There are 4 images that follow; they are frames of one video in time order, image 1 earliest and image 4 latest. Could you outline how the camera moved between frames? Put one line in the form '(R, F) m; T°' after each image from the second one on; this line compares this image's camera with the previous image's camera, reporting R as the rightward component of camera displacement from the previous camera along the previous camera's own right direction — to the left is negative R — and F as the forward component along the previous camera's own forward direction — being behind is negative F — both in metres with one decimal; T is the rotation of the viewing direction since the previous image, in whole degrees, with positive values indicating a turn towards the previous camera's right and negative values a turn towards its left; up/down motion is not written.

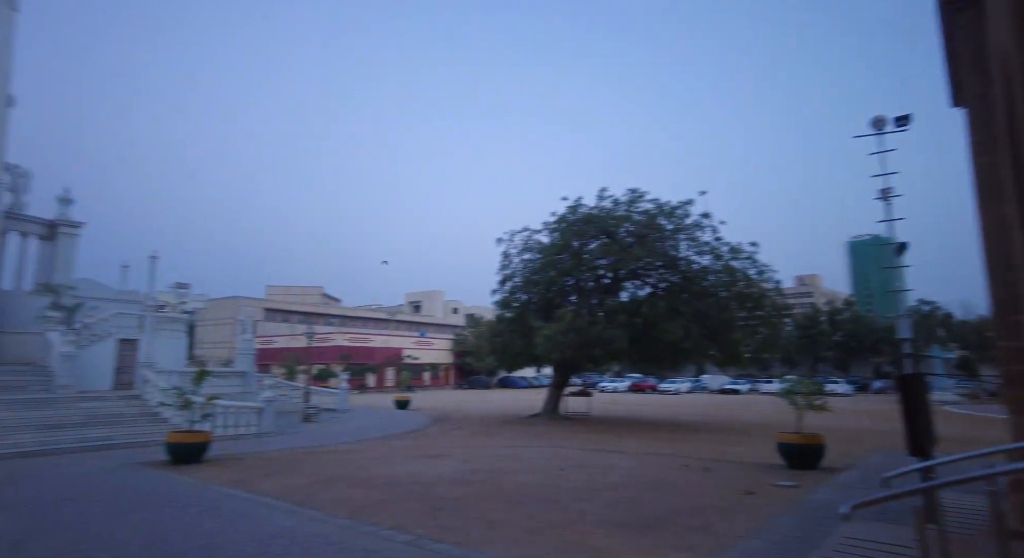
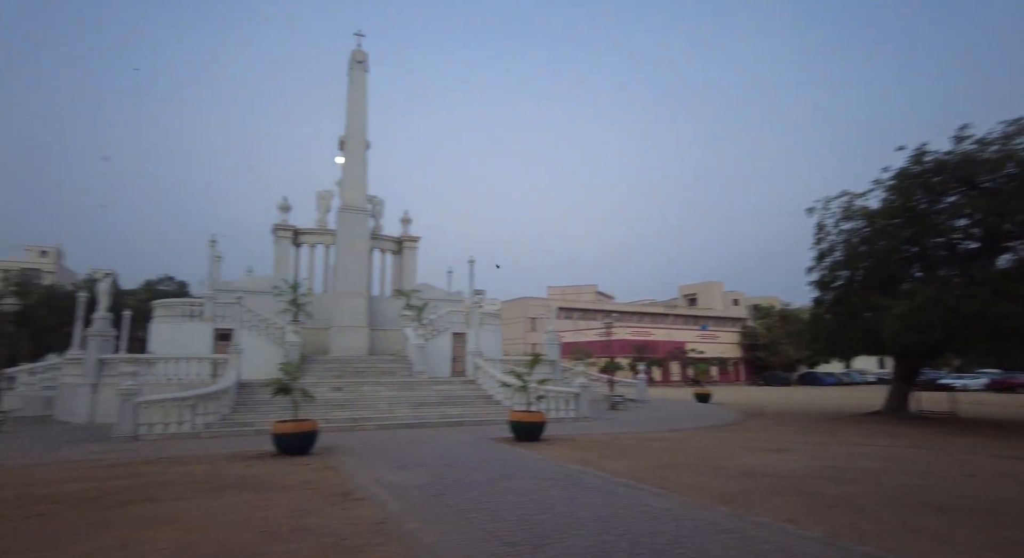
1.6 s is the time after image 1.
(-1.5, +0.4) m; -27°
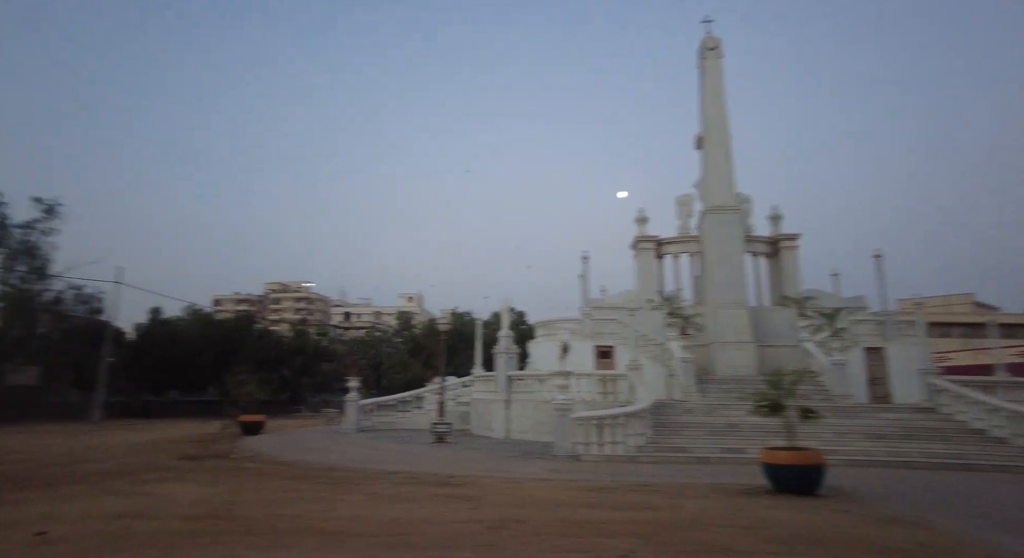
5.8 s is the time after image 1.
(-4.0, +1.6) m; -29°
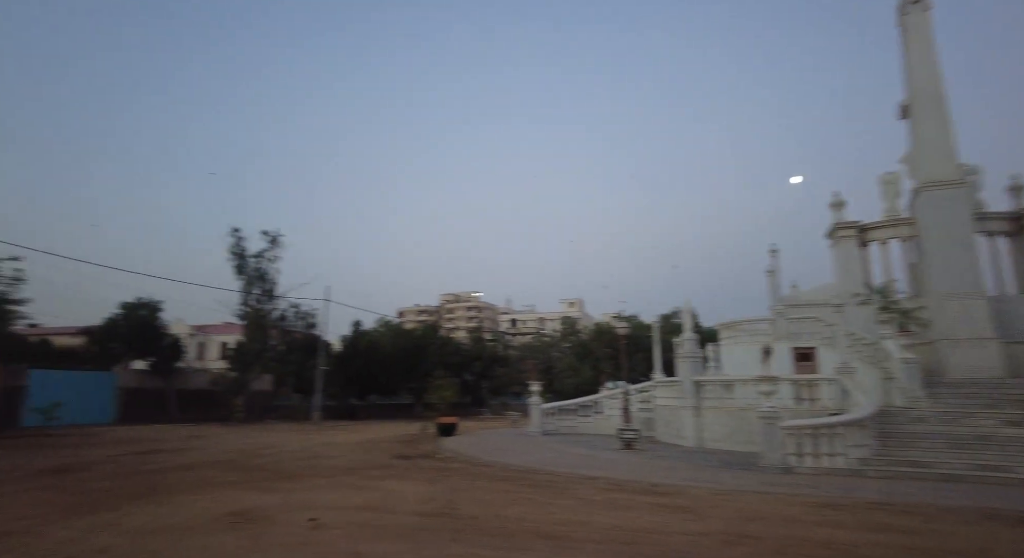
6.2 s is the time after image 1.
(-0.6, -0.1) m; -16°
